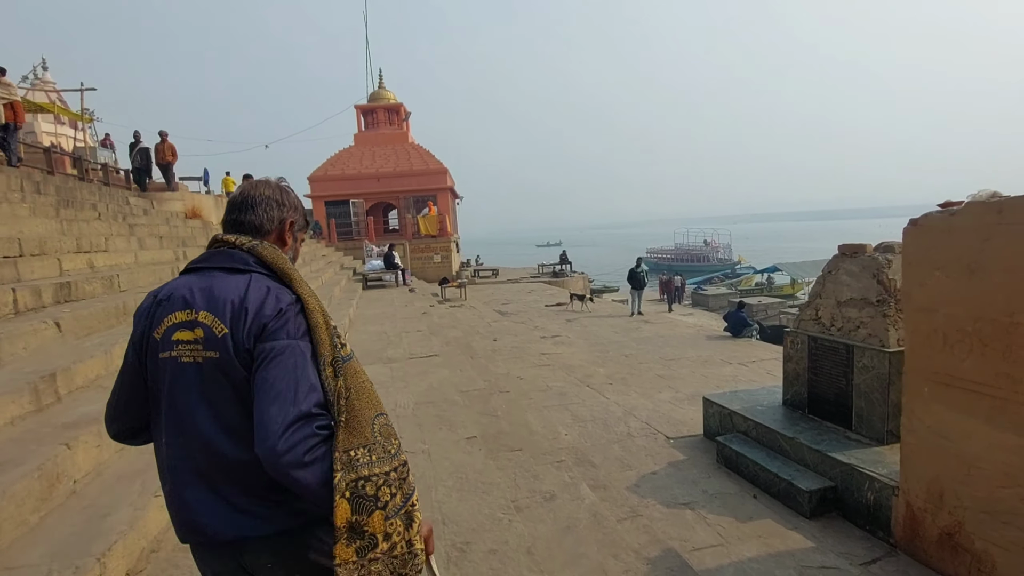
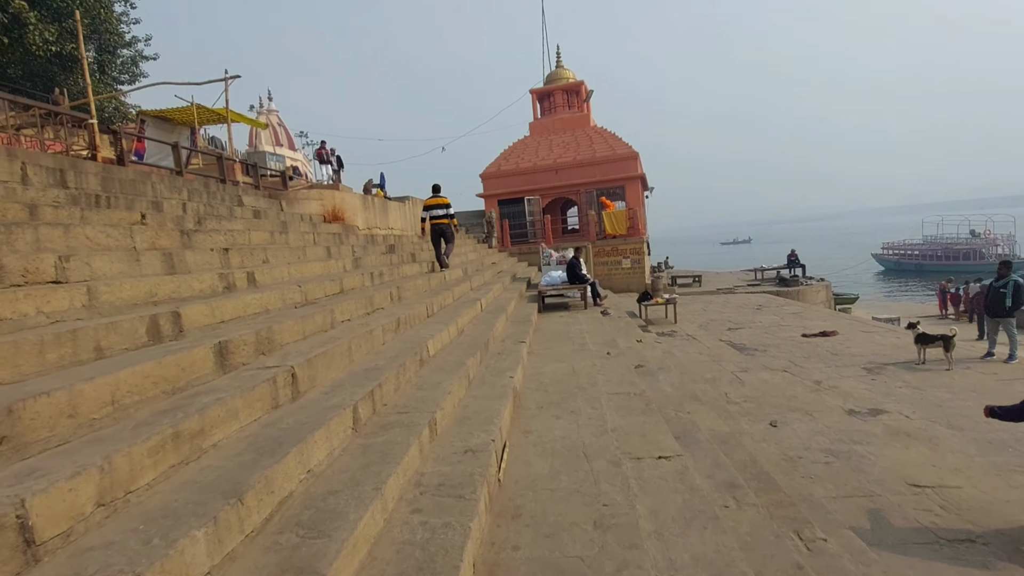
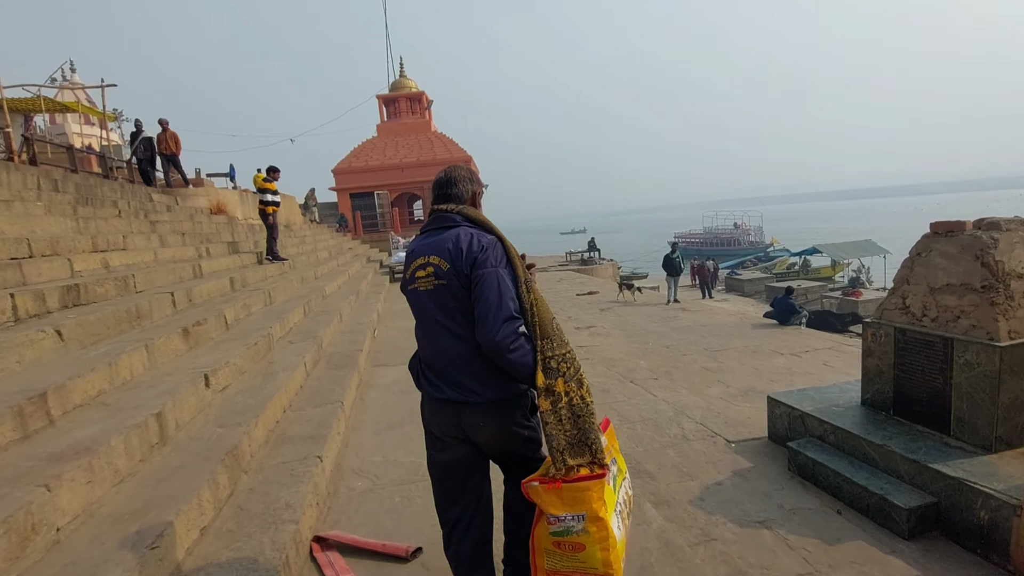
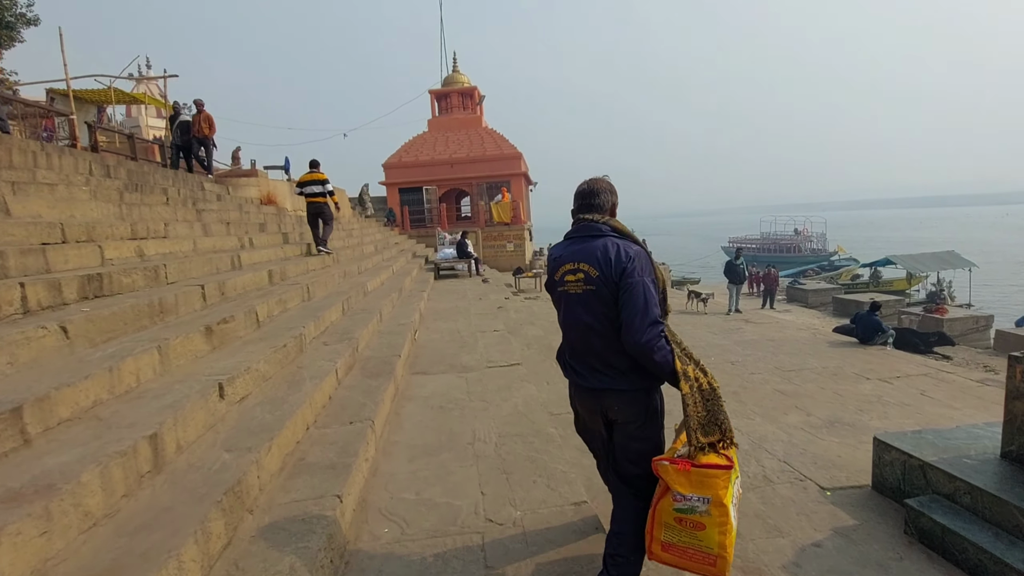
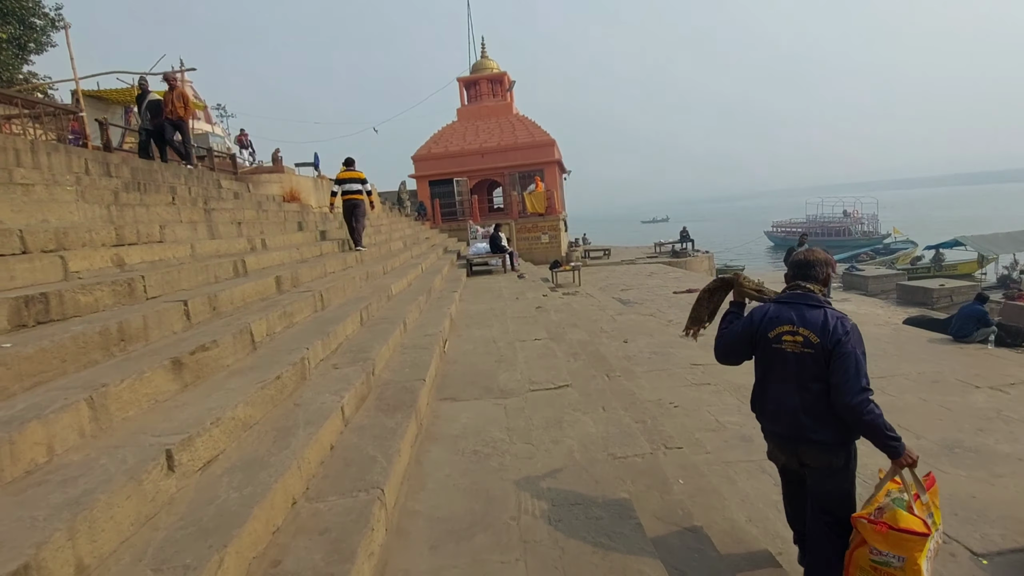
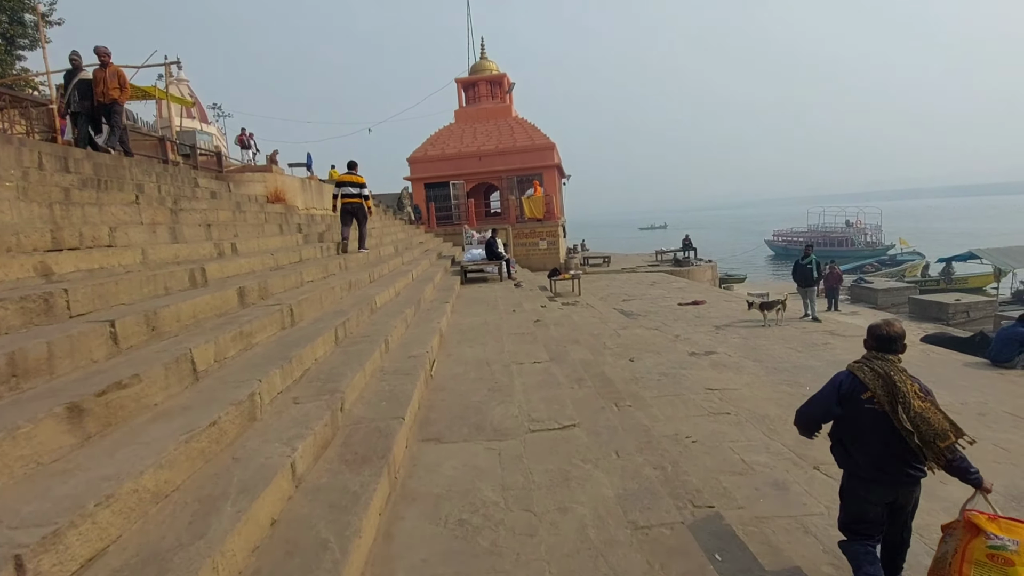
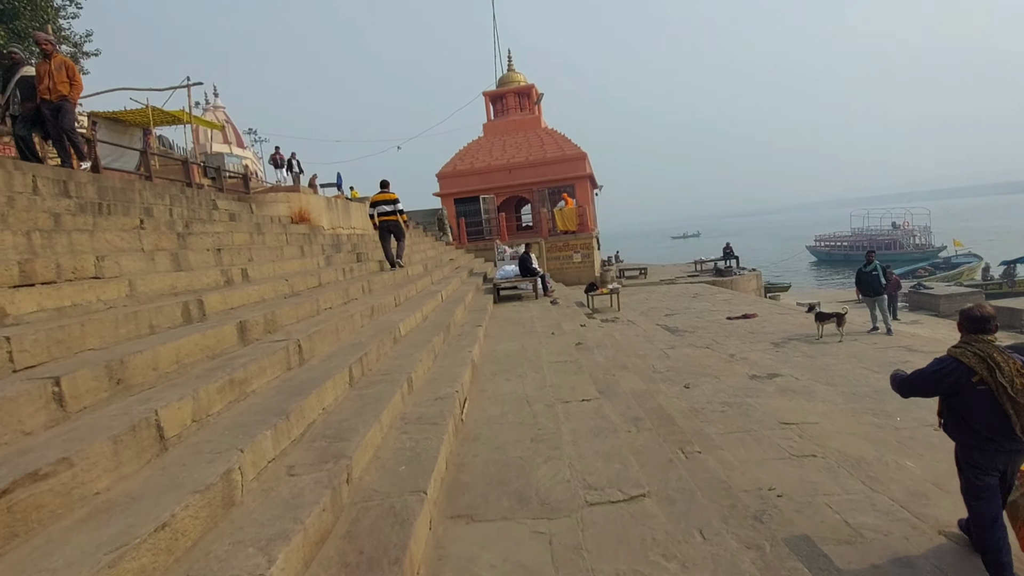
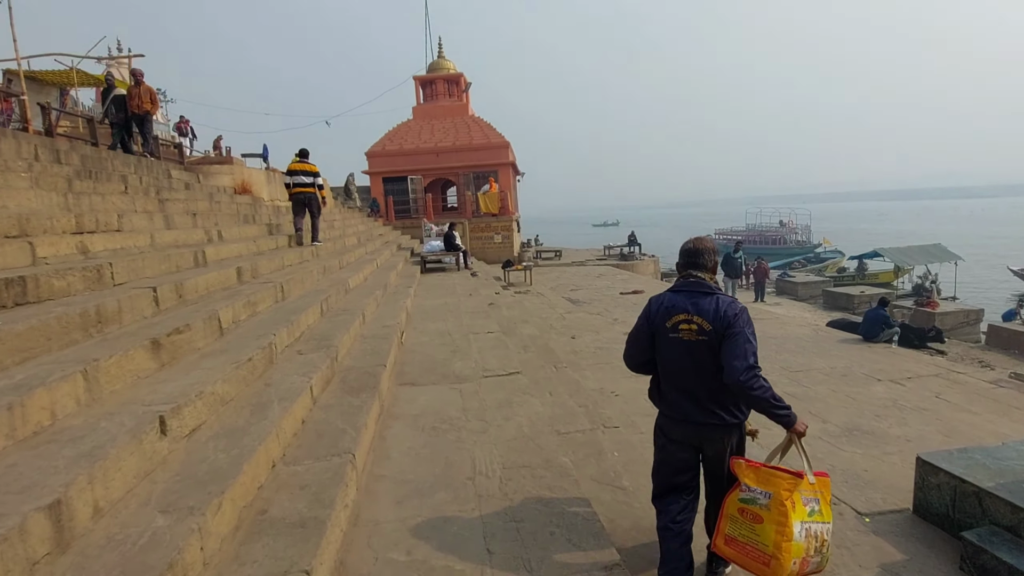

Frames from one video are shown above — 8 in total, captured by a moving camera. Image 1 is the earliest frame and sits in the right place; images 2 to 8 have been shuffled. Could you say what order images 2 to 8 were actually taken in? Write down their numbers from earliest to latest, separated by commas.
3, 4, 8, 5, 6, 7, 2
